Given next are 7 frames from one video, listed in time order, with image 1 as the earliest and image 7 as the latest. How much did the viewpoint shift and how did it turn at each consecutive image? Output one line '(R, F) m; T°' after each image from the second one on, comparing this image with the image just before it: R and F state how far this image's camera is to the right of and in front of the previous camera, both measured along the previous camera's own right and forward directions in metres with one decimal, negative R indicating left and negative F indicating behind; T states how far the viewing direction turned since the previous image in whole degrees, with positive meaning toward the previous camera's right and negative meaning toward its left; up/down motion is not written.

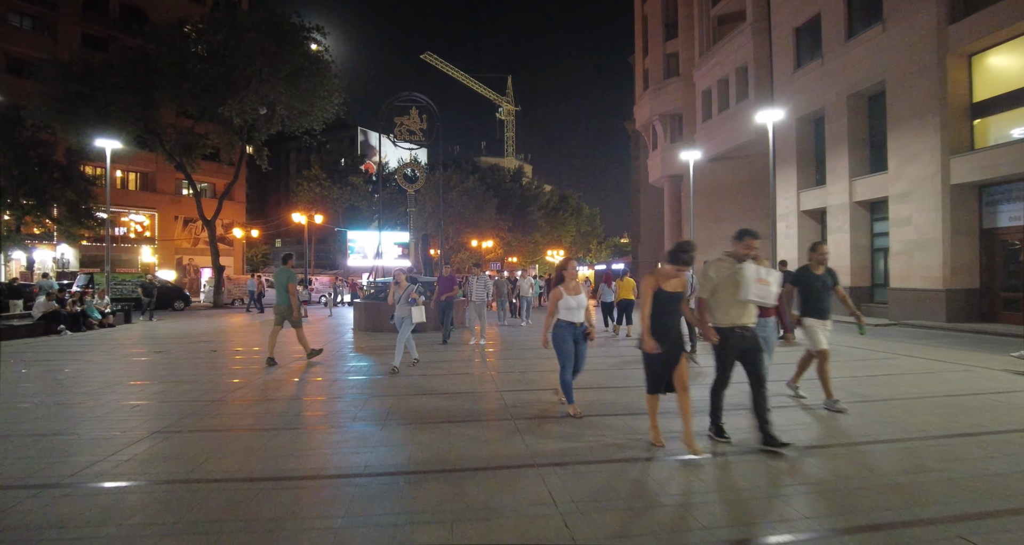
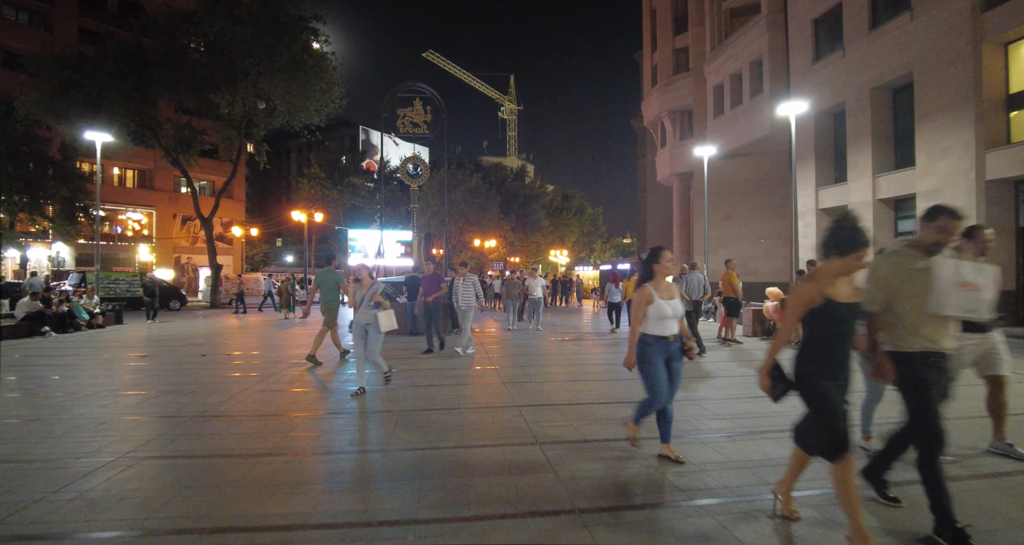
(-0.2, +0.8) m; 0°
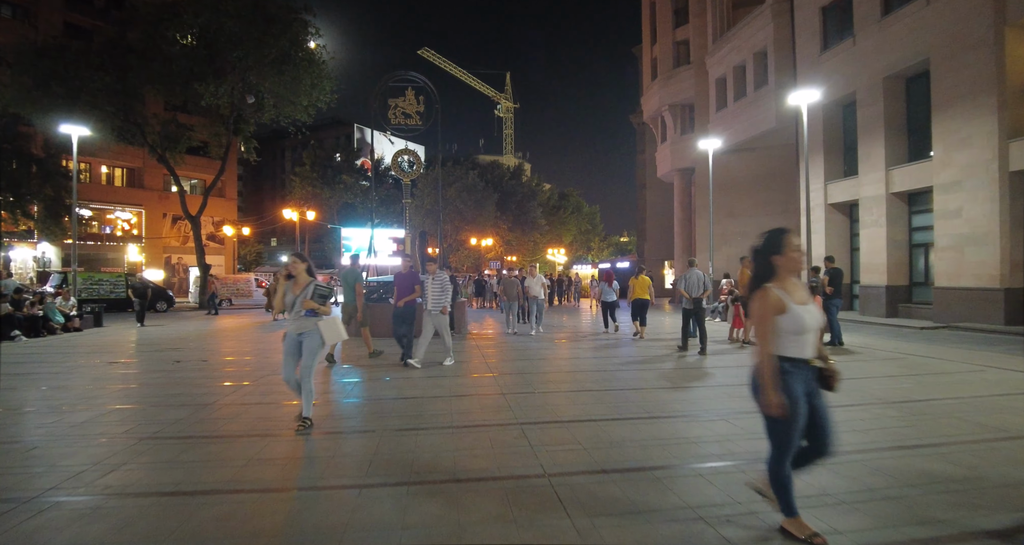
(0.0, +0.8) m; 0°
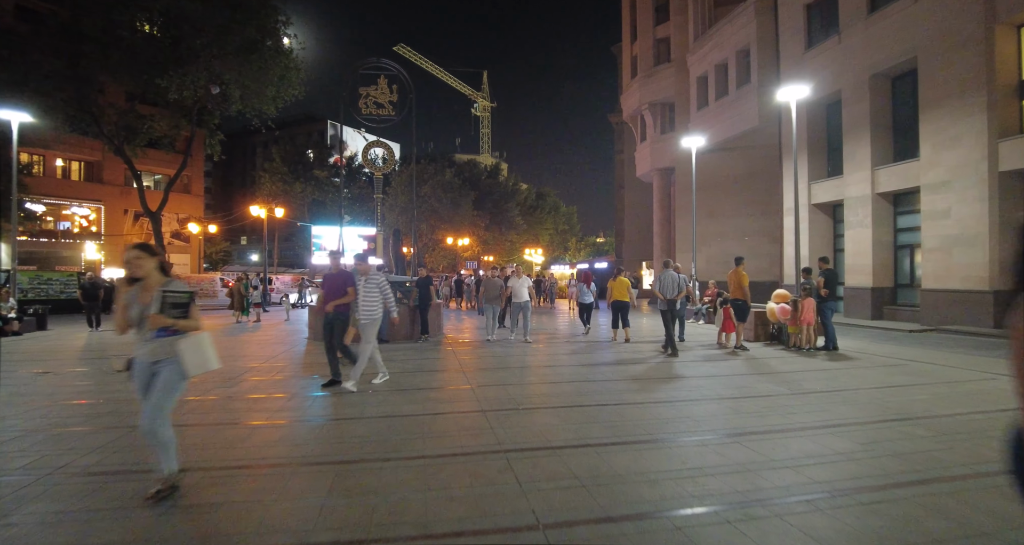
(-0.1, +0.8) m; +2°
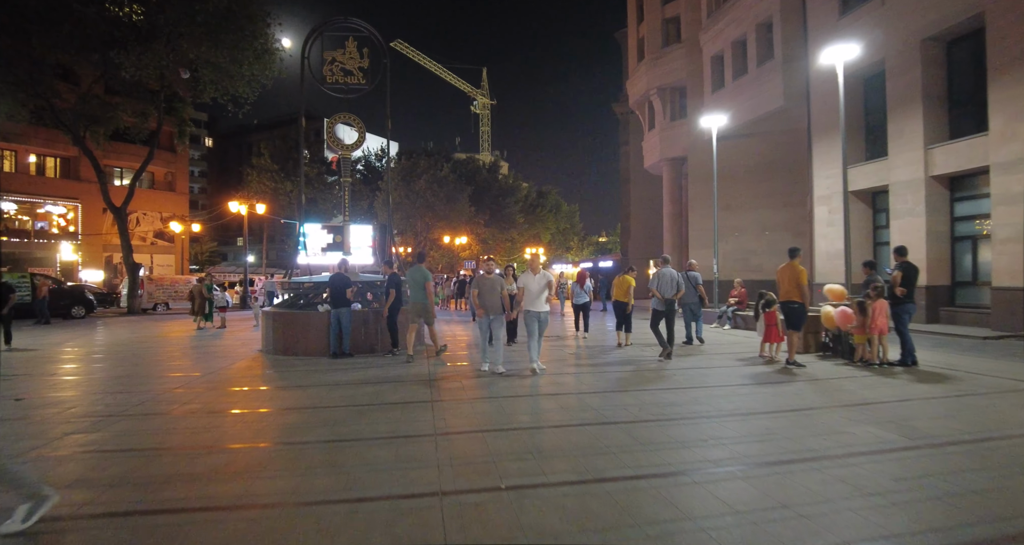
(+0.2, +2.4) m; 0°
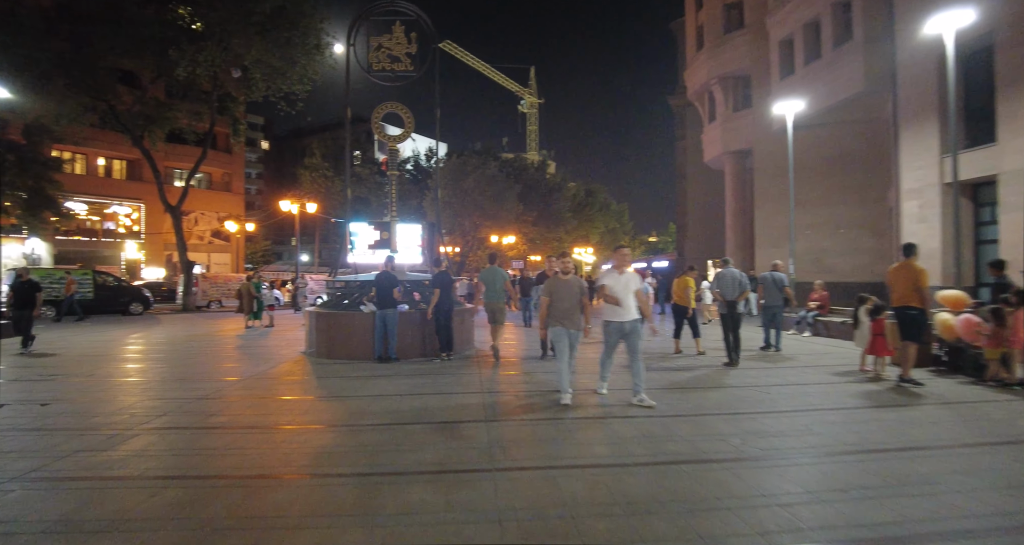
(-0.2, +1.0) m; -5°
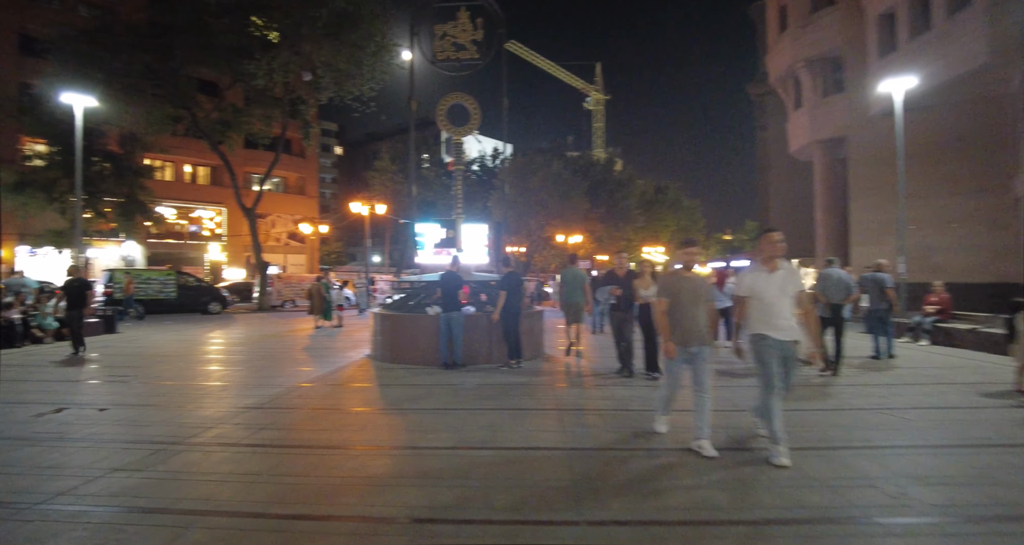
(-0.2, +0.8) m; -7°
